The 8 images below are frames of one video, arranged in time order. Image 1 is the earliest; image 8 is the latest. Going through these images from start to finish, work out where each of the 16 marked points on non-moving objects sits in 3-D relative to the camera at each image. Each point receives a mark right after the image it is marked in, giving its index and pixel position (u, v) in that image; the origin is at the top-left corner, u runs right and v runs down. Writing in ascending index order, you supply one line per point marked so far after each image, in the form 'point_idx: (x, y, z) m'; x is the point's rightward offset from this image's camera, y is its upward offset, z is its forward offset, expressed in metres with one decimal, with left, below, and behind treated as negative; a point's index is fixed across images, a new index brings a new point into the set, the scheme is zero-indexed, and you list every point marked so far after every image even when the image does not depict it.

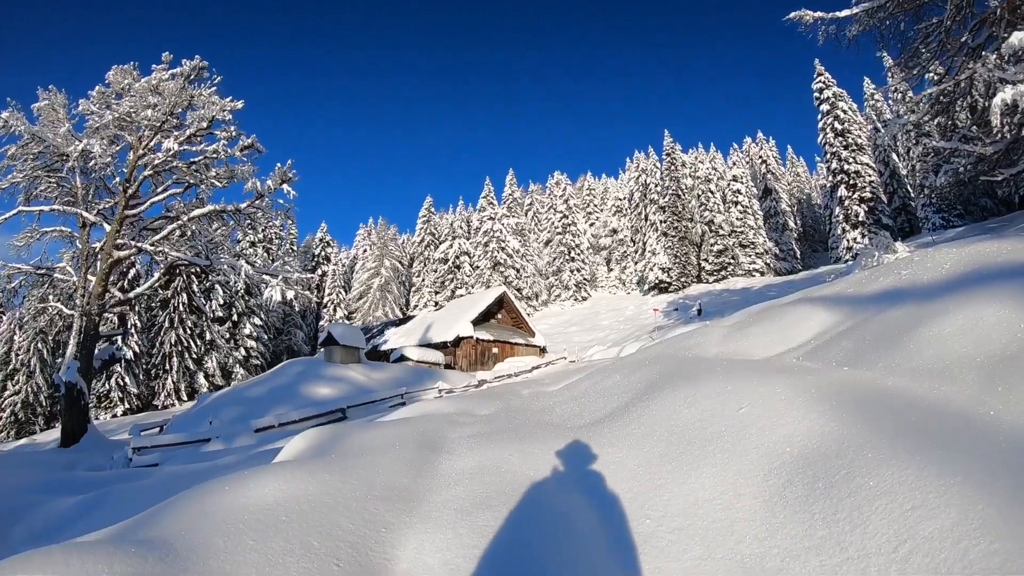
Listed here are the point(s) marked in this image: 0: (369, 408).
0: (-3.2, -2.7, +11.1) m
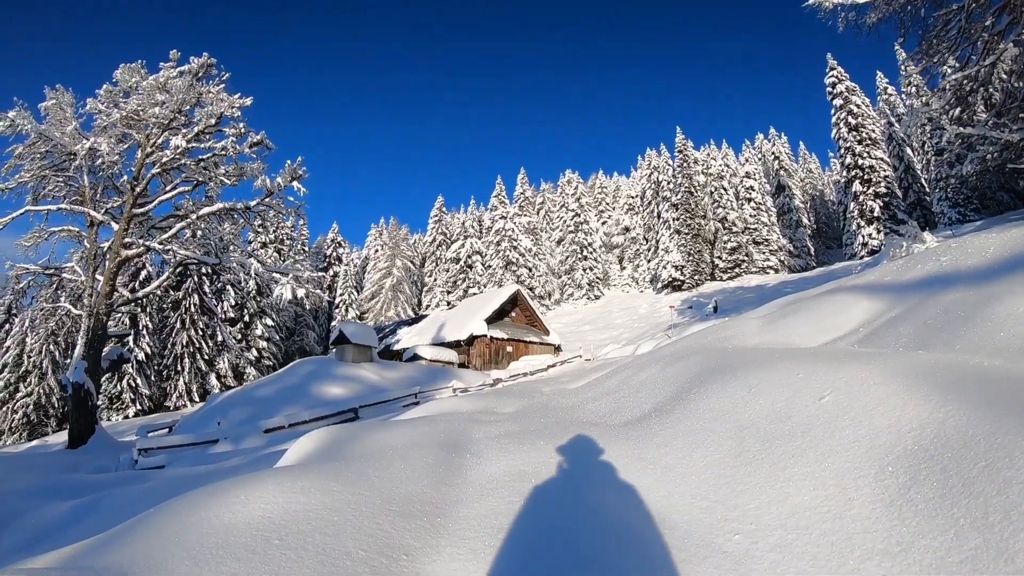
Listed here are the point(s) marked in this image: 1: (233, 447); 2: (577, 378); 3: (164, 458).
0: (-2.9, -2.7, +10.8) m
1: (-4.9, -2.8, +8.6) m
2: (+1.2, -1.8, +9.2) m
3: (-6.2, -3.0, +8.8) m
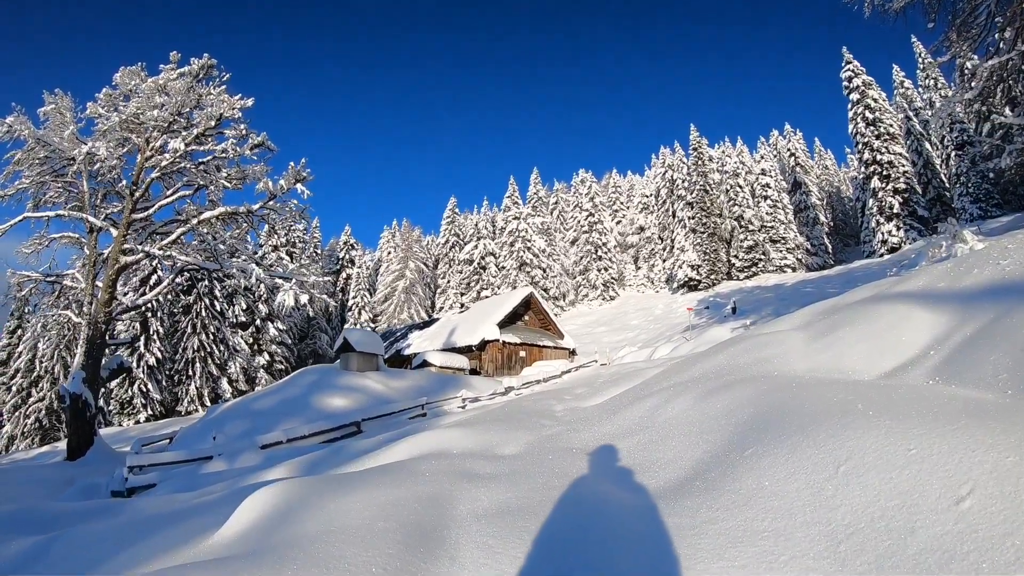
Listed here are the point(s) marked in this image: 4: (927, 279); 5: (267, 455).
0: (-2.6, -2.8, +10.2) m
1: (-4.7, -2.9, +8.1) m
2: (+1.5, -1.8, +8.5) m
3: (-5.9, -3.1, +8.2) m
4: (+5.4, +0.1, +6.4) m
5: (-4.1, -2.8, +8.1) m
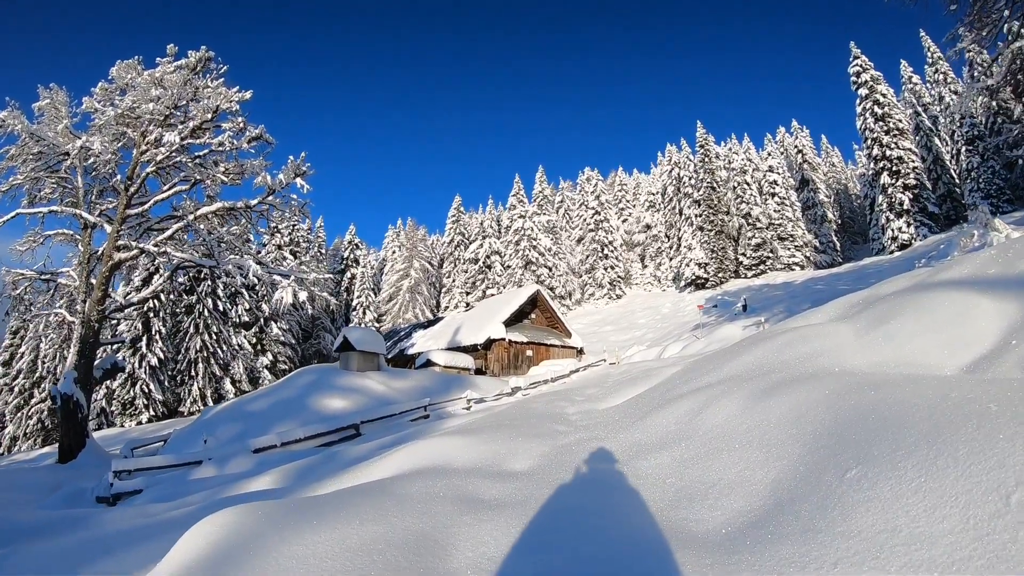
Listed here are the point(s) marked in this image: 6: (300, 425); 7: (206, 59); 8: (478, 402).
0: (-2.5, -2.7, +9.7) m
1: (-4.5, -2.8, +7.6) m
2: (+1.6, -1.7, +8.0) m
3: (-5.8, -3.1, +7.8) m
4: (+5.5, +0.2, +5.8) m
5: (-3.9, -2.7, +7.7) m
6: (-4.3, -2.8, +9.9) m
7: (-9.4, +7.0, +15.1) m
8: (-0.8, -2.6, +11.1) m
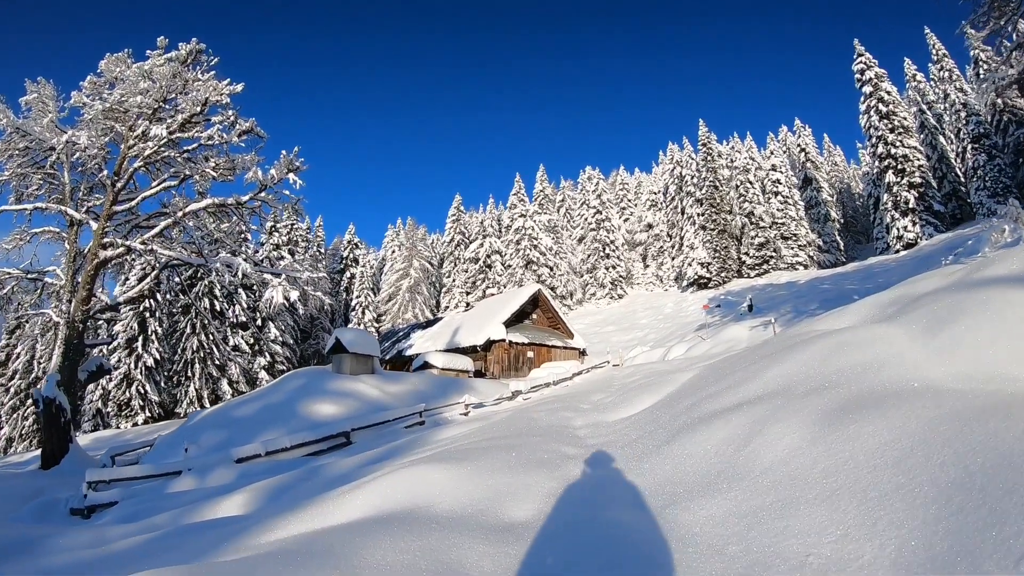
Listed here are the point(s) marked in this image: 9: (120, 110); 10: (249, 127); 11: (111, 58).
0: (-2.4, -2.7, +9.2) m
1: (-4.5, -2.8, +7.1) m
2: (+1.6, -1.7, +7.5) m
3: (-5.8, -3.0, +7.3) m
4: (+5.5, +0.3, +5.3) m
5: (-3.9, -2.7, +7.2) m
6: (-4.3, -2.7, +9.4) m
7: (-9.3, +7.0, +14.6) m
8: (-0.8, -2.6, +10.6) m
9: (-11.0, +5.0, +13.9) m
10: (-7.3, +4.5, +13.7) m
11: (-11.3, +6.5, +13.9) m
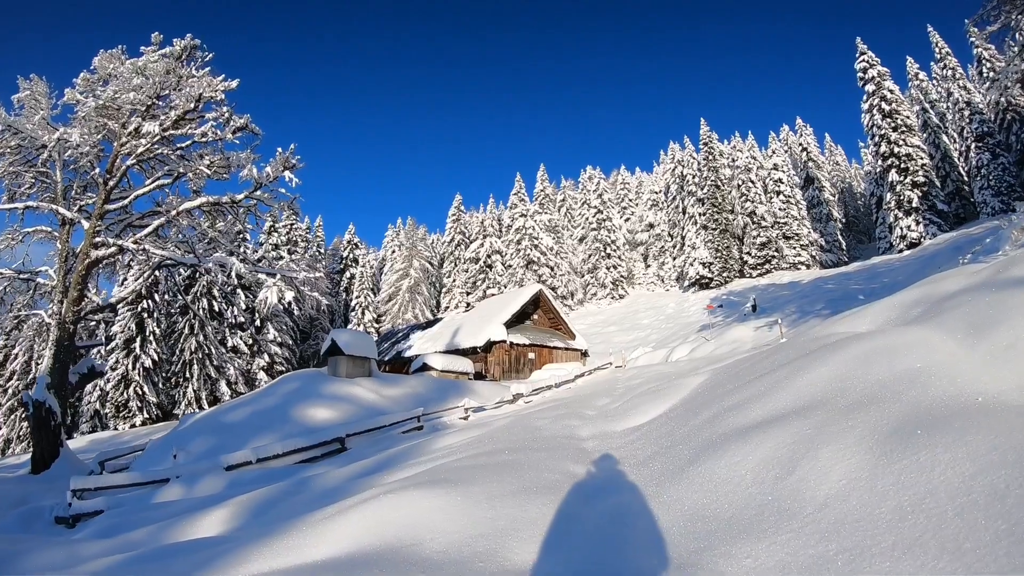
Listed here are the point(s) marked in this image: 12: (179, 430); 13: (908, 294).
0: (-2.4, -2.7, +8.9) m
1: (-4.5, -2.8, +6.8) m
2: (+1.6, -1.7, +7.2) m
3: (-5.8, -3.0, +7.0) m
4: (+5.5, +0.3, +5.0) m
5: (-3.9, -2.7, +6.9) m
6: (-4.2, -2.7, +9.1) m
7: (-9.3, +7.0, +14.4) m
8: (-0.7, -2.6, +10.3) m
9: (-11.0, +5.0, +13.6) m
10: (-7.2, +4.4, +13.4) m
11: (-11.3, +6.5, +13.6) m
12: (-6.4, -2.7, +9.6) m
13: (+5.0, -0.1, +6.3) m
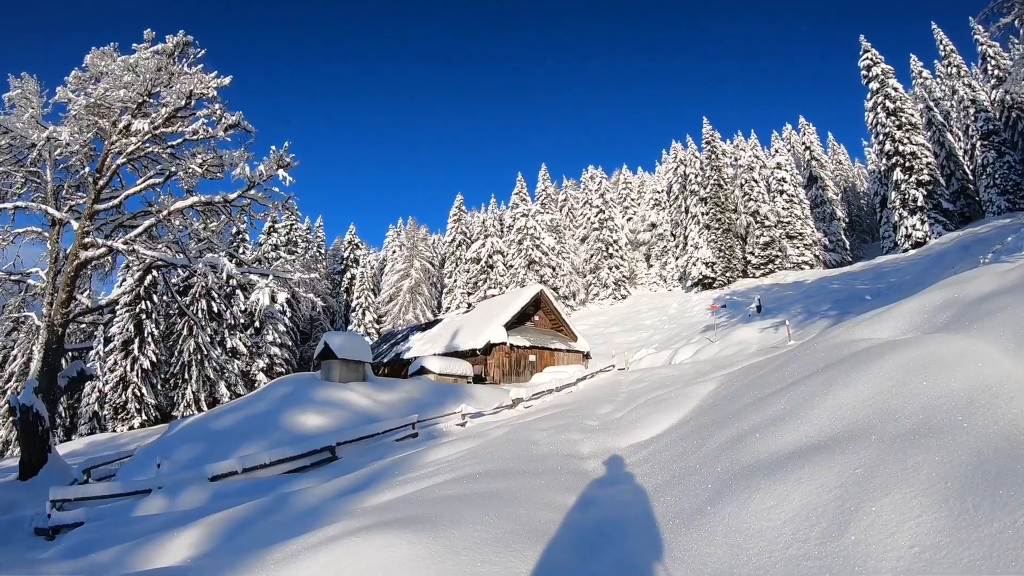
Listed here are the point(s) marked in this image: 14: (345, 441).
0: (-2.4, -2.7, +8.6) m
1: (-4.5, -2.8, +6.5) m
2: (+1.6, -1.7, +6.9) m
3: (-5.8, -3.1, +6.7) m
4: (+5.4, +0.3, +4.7) m
5: (-3.9, -2.7, +6.6) m
6: (-4.3, -2.8, +8.8) m
7: (-9.3, +7.0, +14.1) m
8: (-0.8, -2.6, +10.0) m
9: (-11.0, +4.9, +13.3) m
10: (-7.3, +4.4, +13.1) m
11: (-11.3, +6.4, +13.3) m
12: (-6.4, -2.8, +9.2) m
13: (+5.0, -0.1, +5.9) m
14: (-2.8, -2.5, +8.3) m
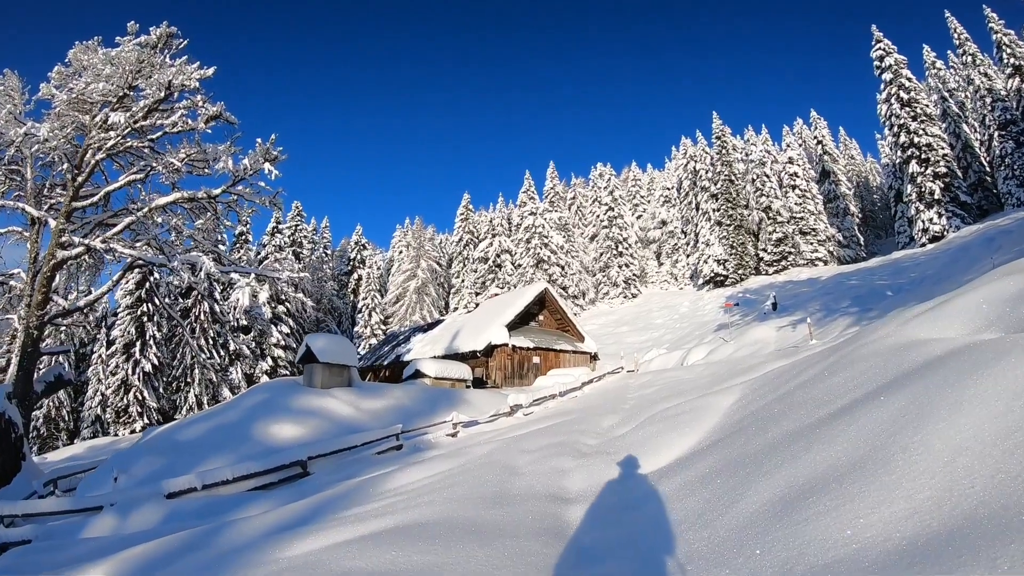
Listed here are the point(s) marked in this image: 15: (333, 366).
0: (-2.5, -2.7, +7.8) m
1: (-4.6, -2.8, +5.8) m
2: (+1.5, -1.7, +6.0) m
3: (-5.9, -3.1, +6.0) m
4: (+5.3, +0.4, +3.7) m
5: (-4.0, -2.7, +5.8) m
6: (-4.3, -2.8, +8.1) m
7: (-9.4, +7.0, +13.4) m
8: (-0.8, -2.5, +9.2) m
9: (-11.1, +4.9, +12.8) m
10: (-7.3, +4.4, +12.4) m
11: (-11.4, +6.4, +12.8) m
12: (-6.4, -2.8, +8.6) m
13: (+4.9, 0.0, +5.0) m
14: (-2.8, -2.5, +7.6) m
15: (-4.5, -2.0, +13.5) m
